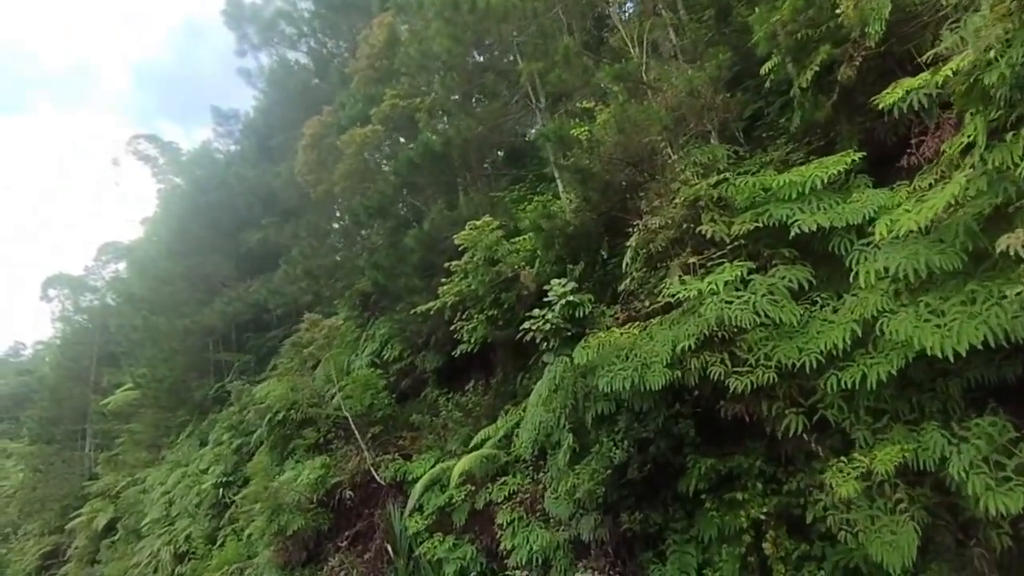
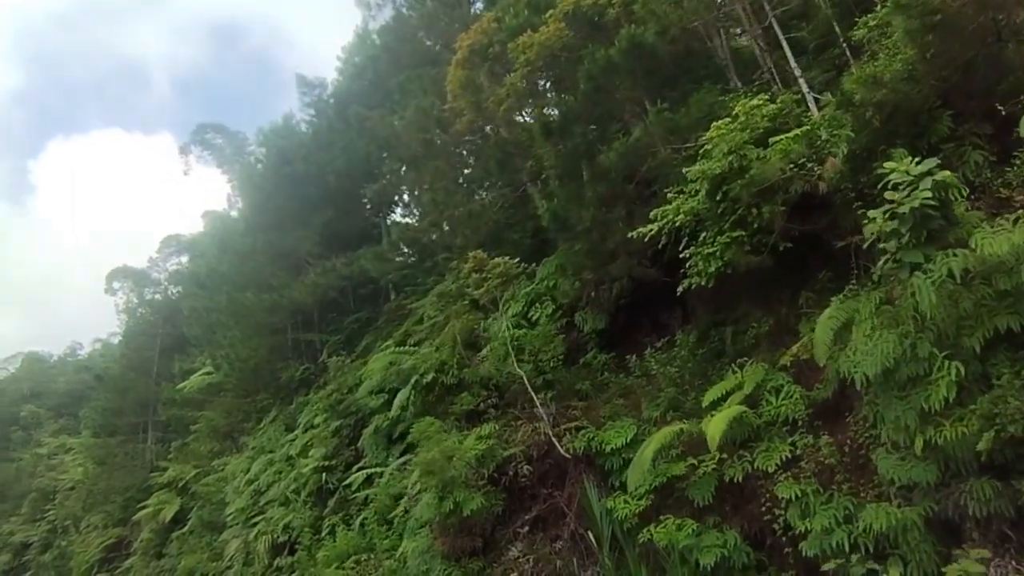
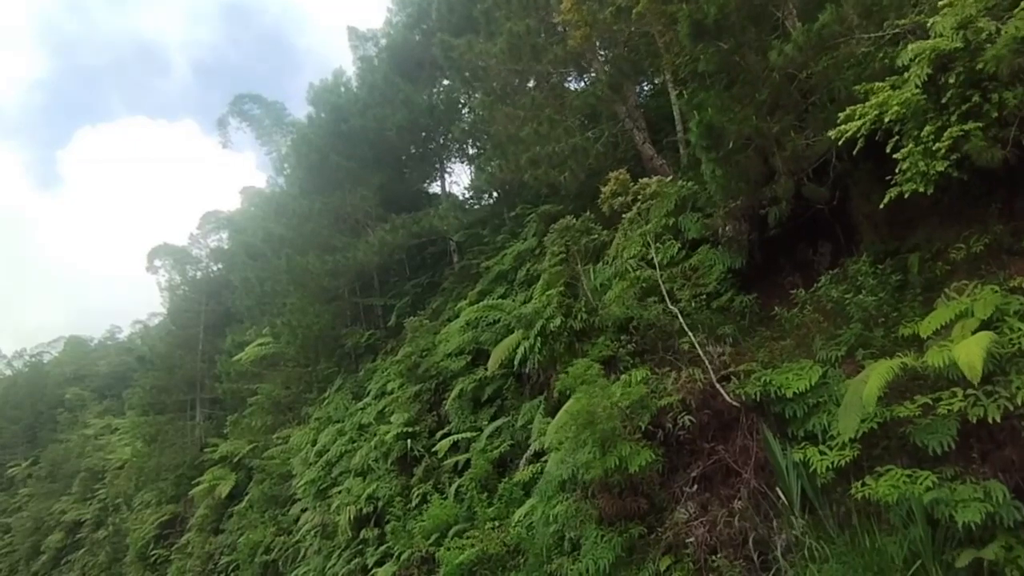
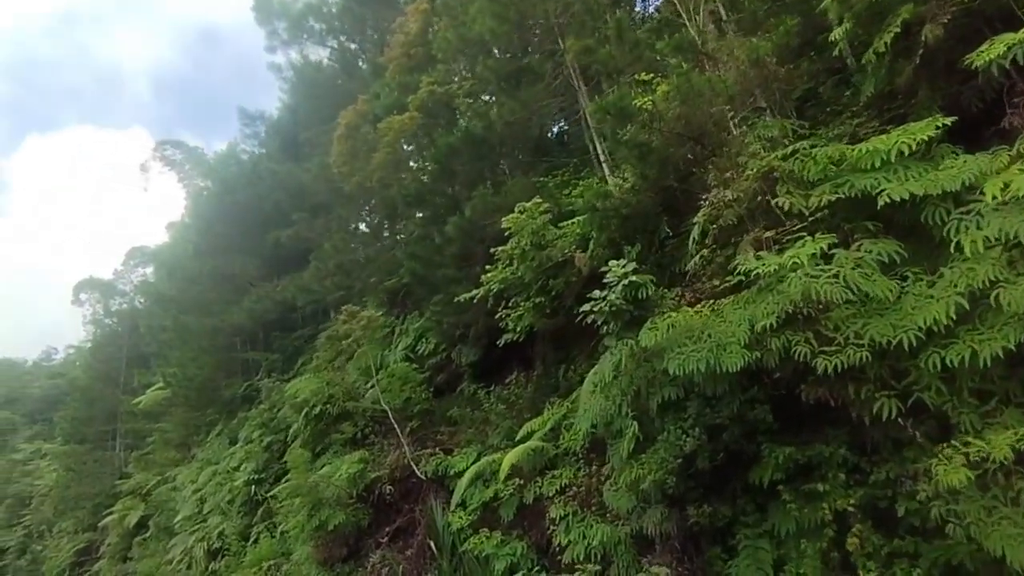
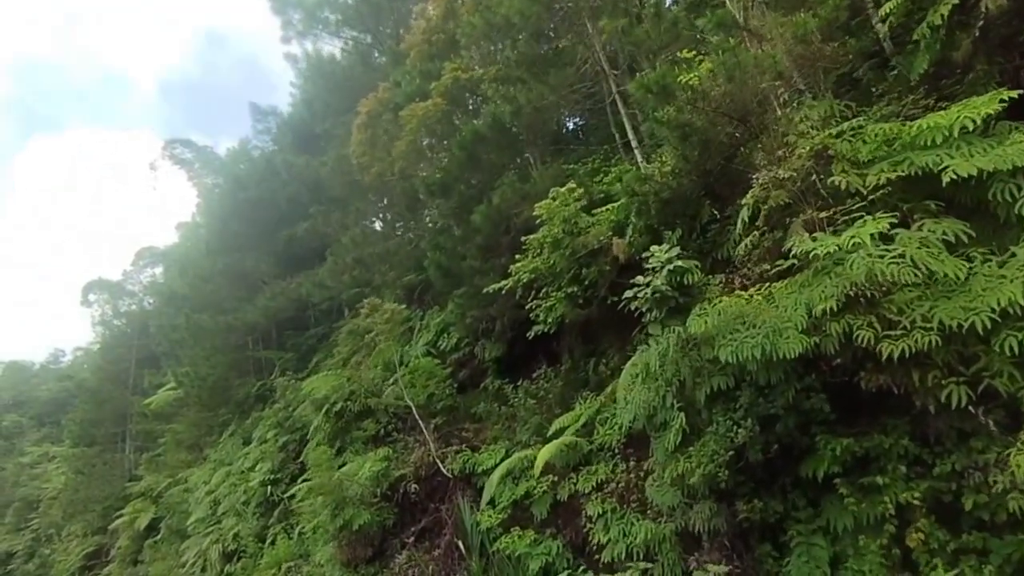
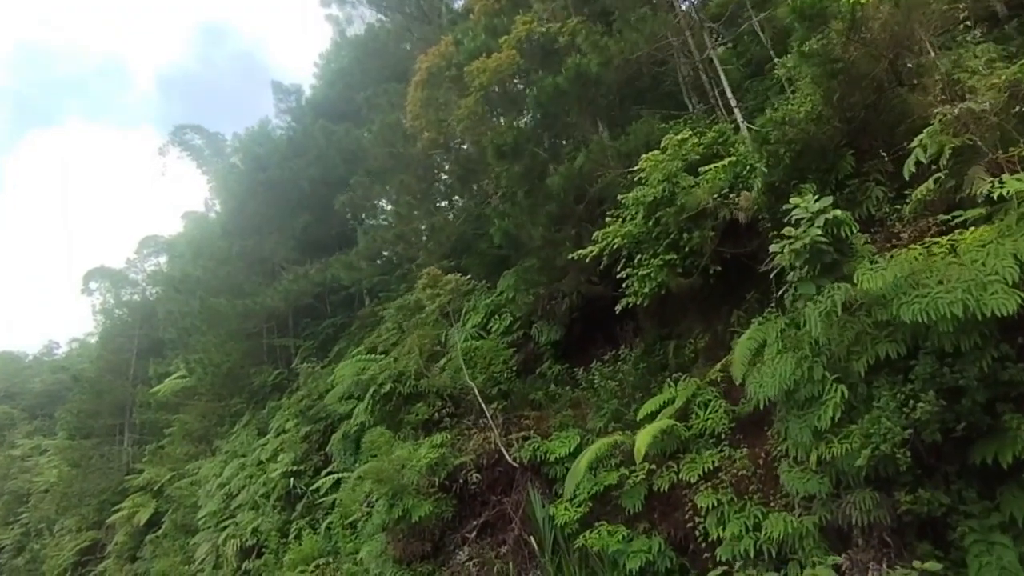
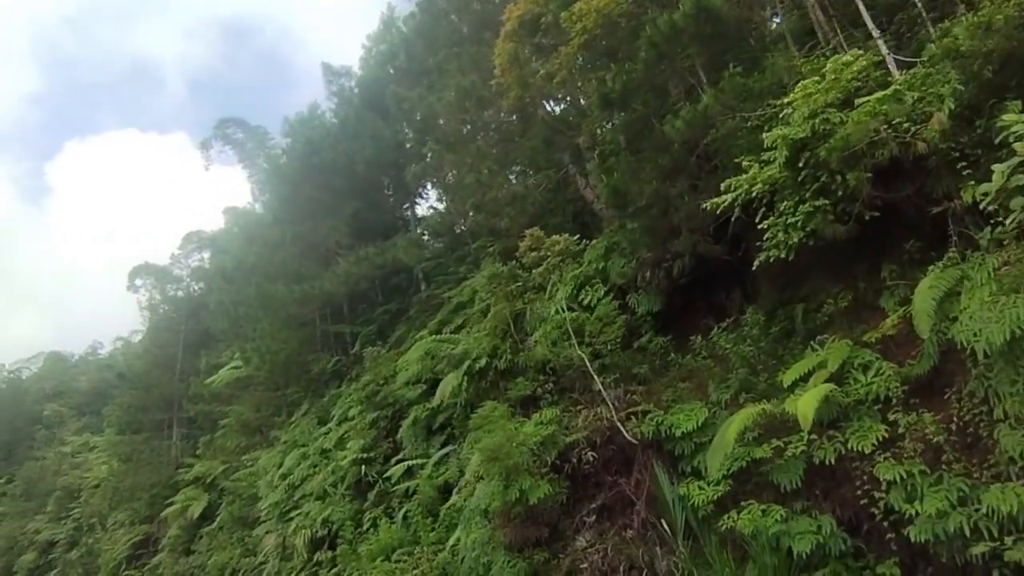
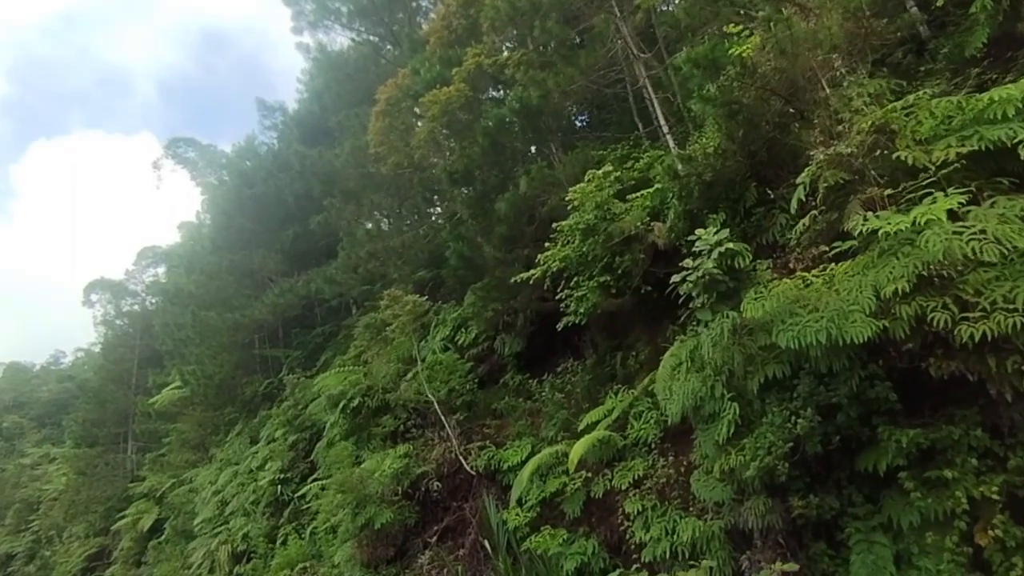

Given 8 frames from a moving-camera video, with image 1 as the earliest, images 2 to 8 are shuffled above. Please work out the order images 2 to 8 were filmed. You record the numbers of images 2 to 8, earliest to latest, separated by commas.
4, 5, 8, 6, 2, 7, 3
